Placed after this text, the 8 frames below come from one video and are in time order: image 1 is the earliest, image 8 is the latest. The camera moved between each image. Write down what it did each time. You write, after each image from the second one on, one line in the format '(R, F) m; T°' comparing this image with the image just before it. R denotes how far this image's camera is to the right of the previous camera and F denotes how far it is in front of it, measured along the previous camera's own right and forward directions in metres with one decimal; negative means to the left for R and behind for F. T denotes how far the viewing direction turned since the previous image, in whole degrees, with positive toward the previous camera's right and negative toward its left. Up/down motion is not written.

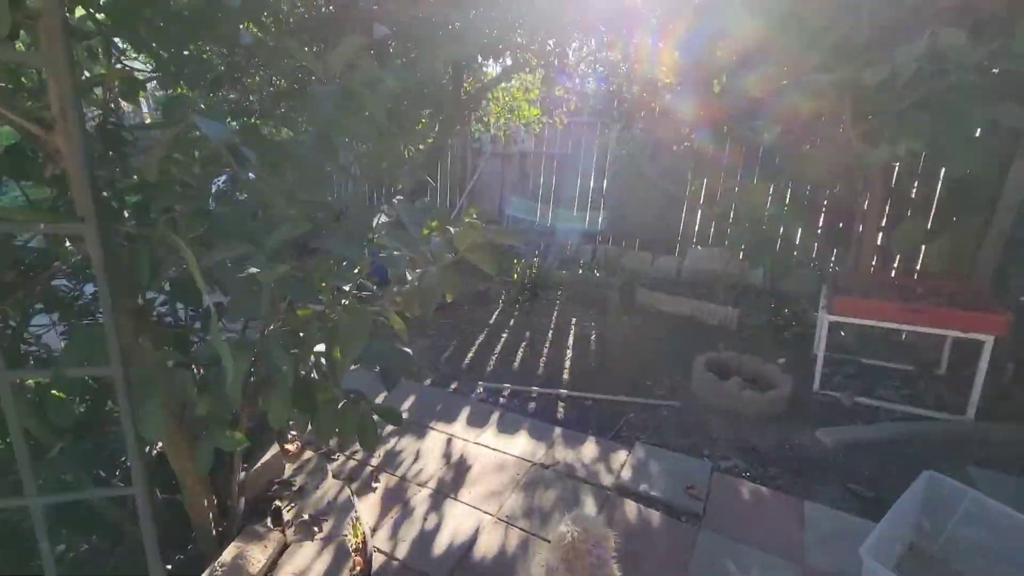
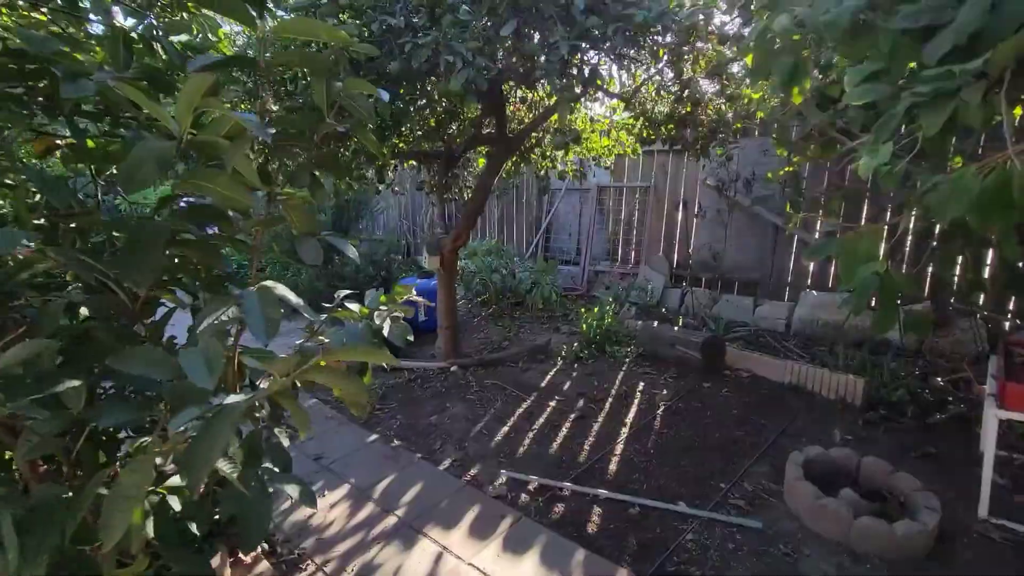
(+0.4, +0.5) m; -13°
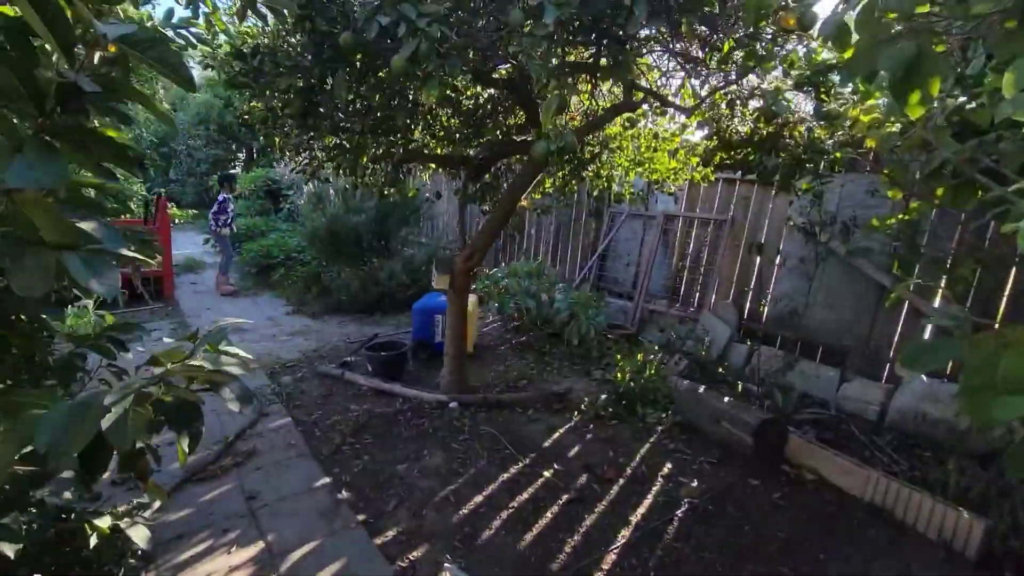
(+0.4, +0.6) m; -9°
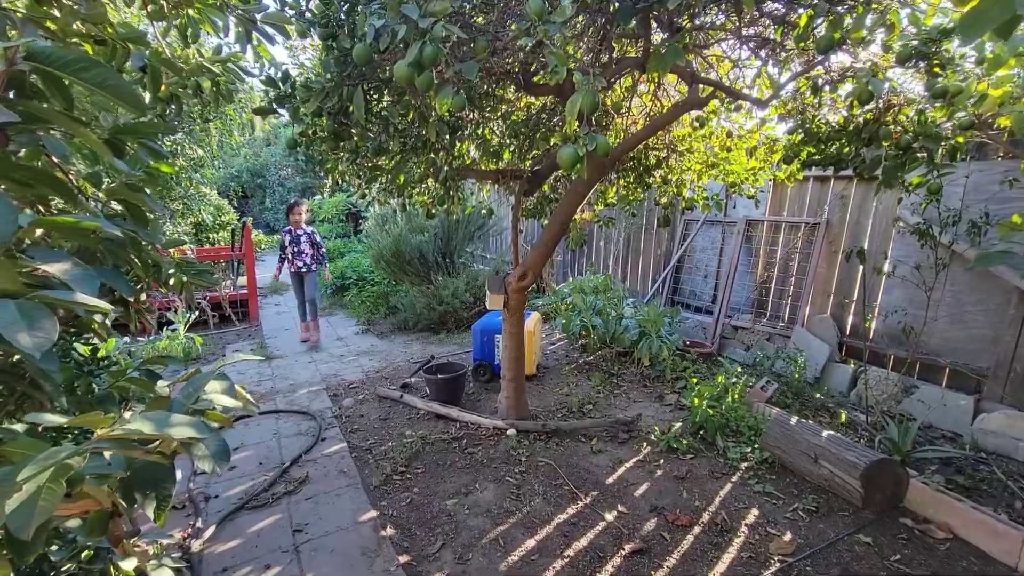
(+0.1, +0.2) m; -9°
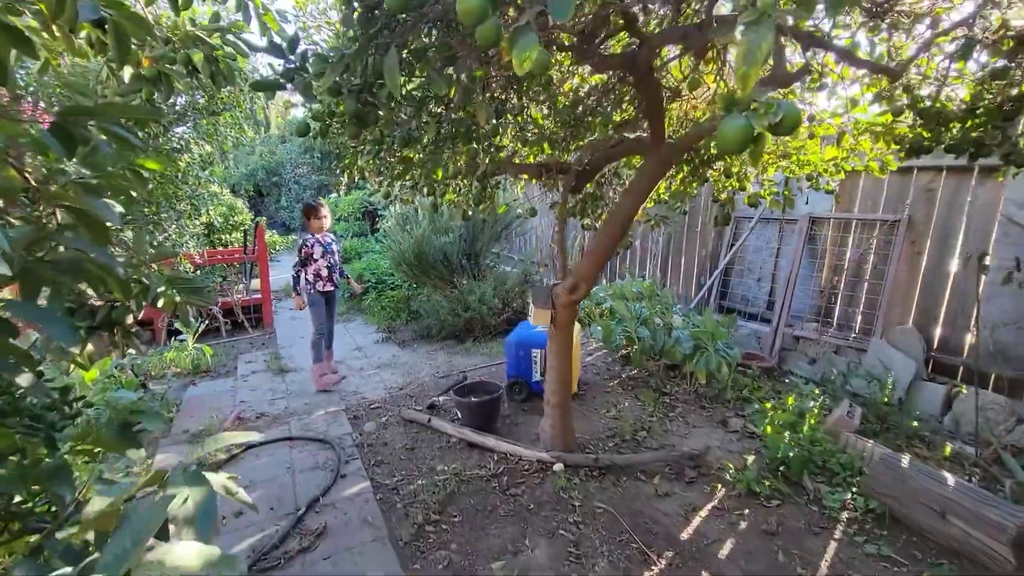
(-0.2, +0.4) m; -2°
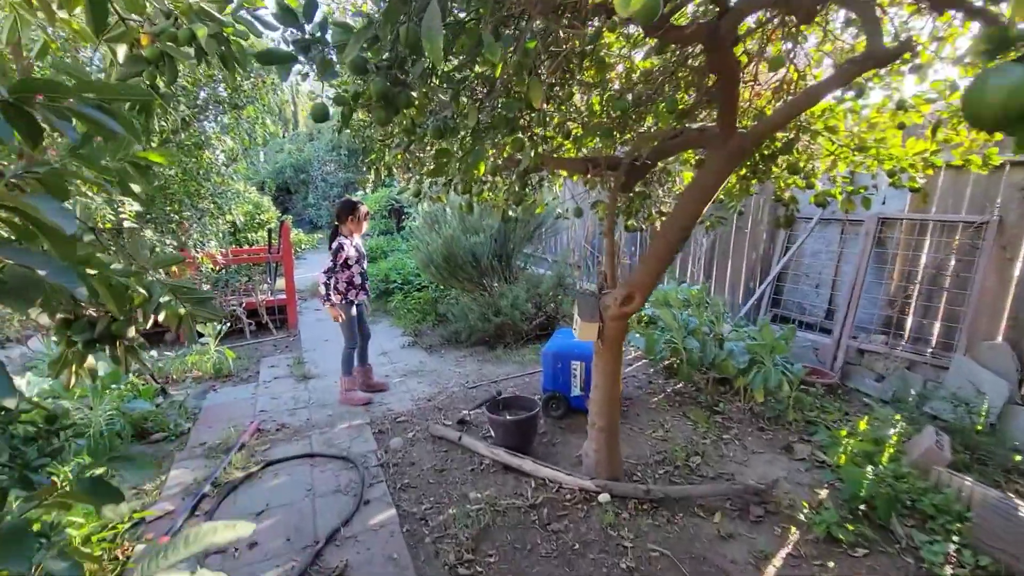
(-0.1, +0.3) m; -3°
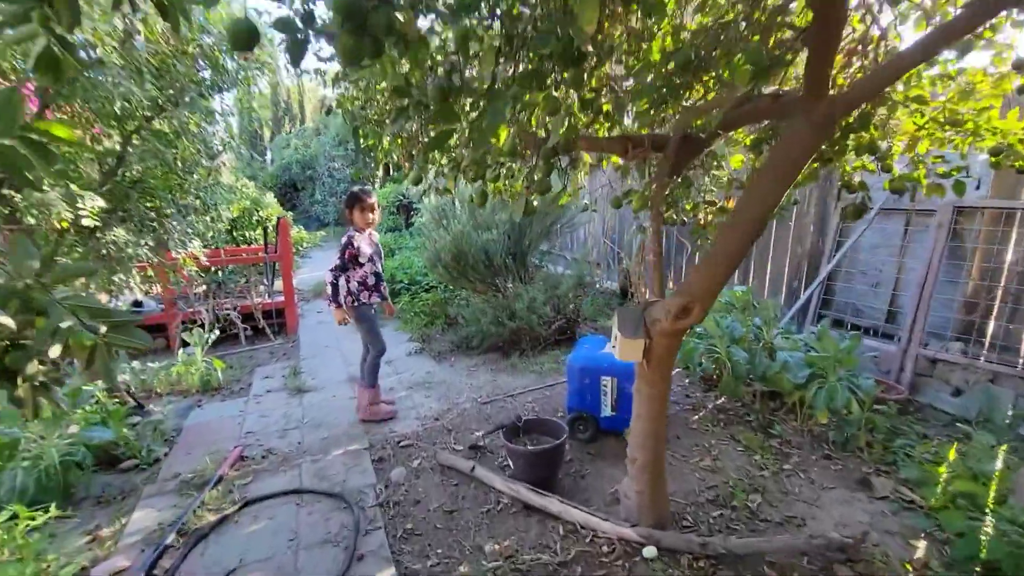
(0.0, +0.4) m; -1°
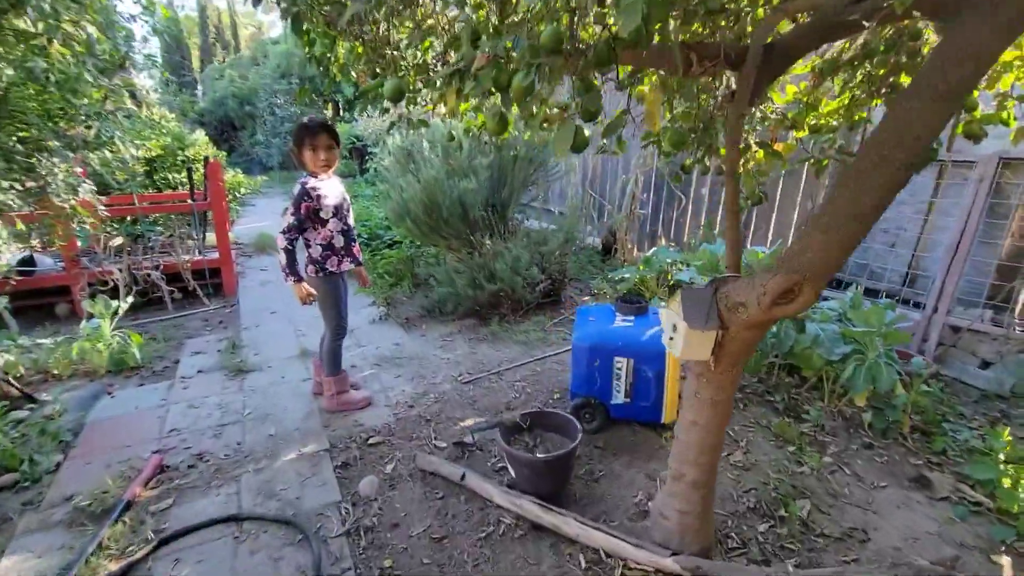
(-0.2, +0.6) m; +5°
